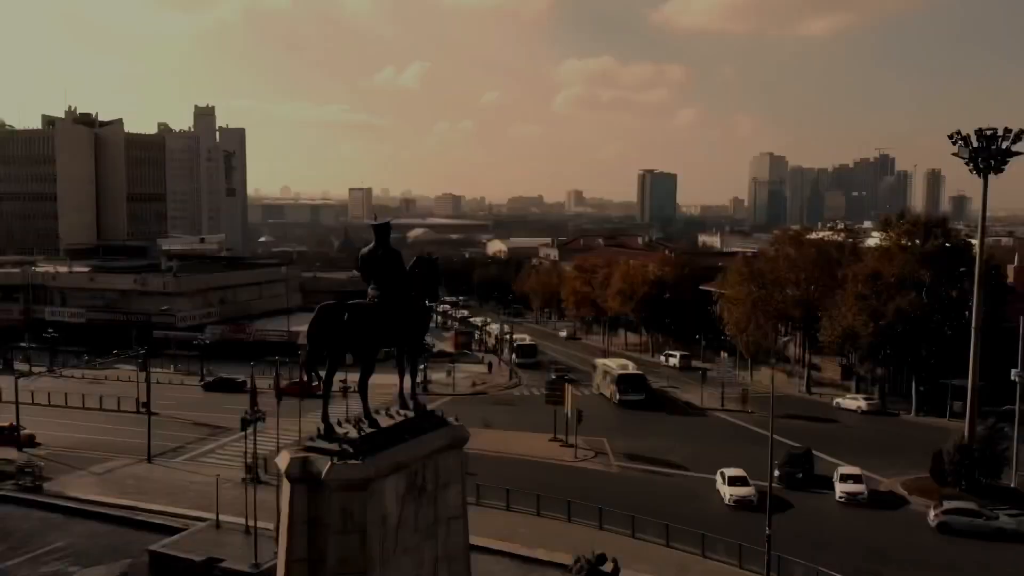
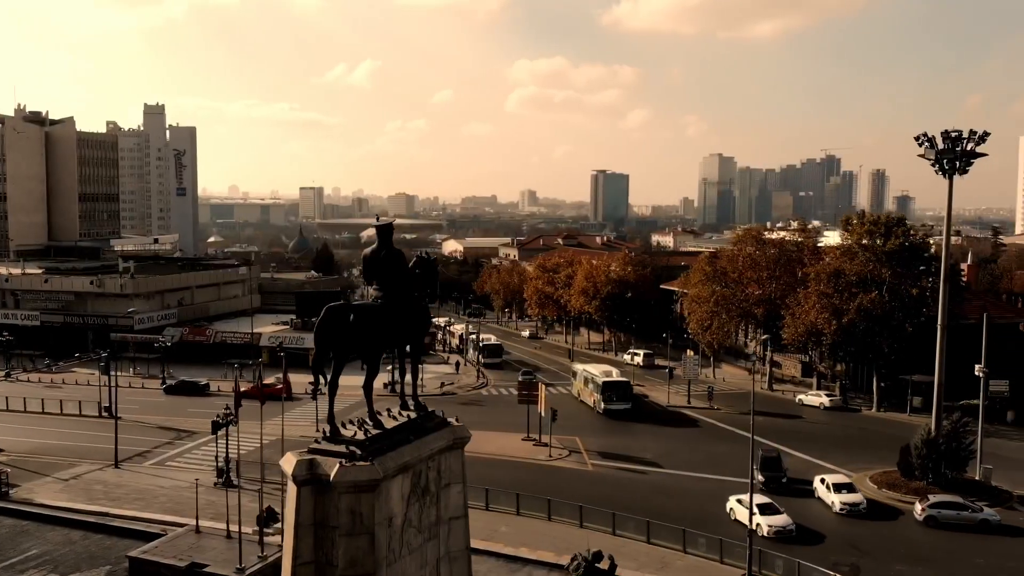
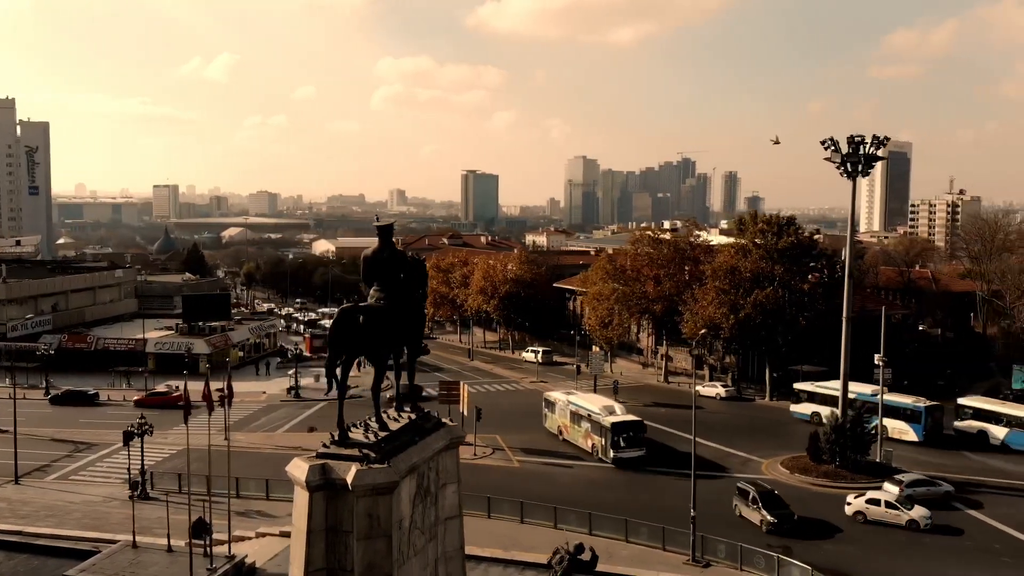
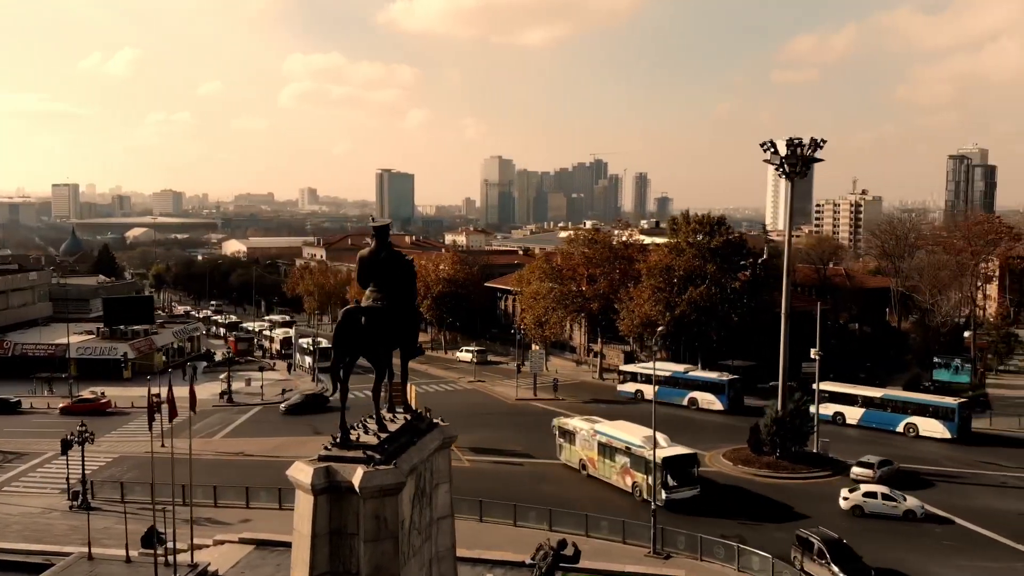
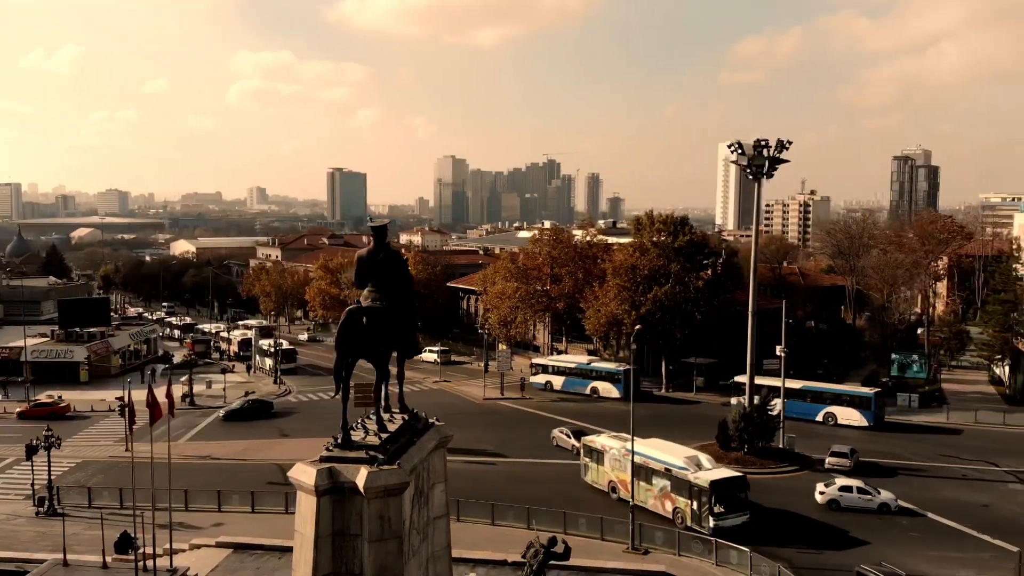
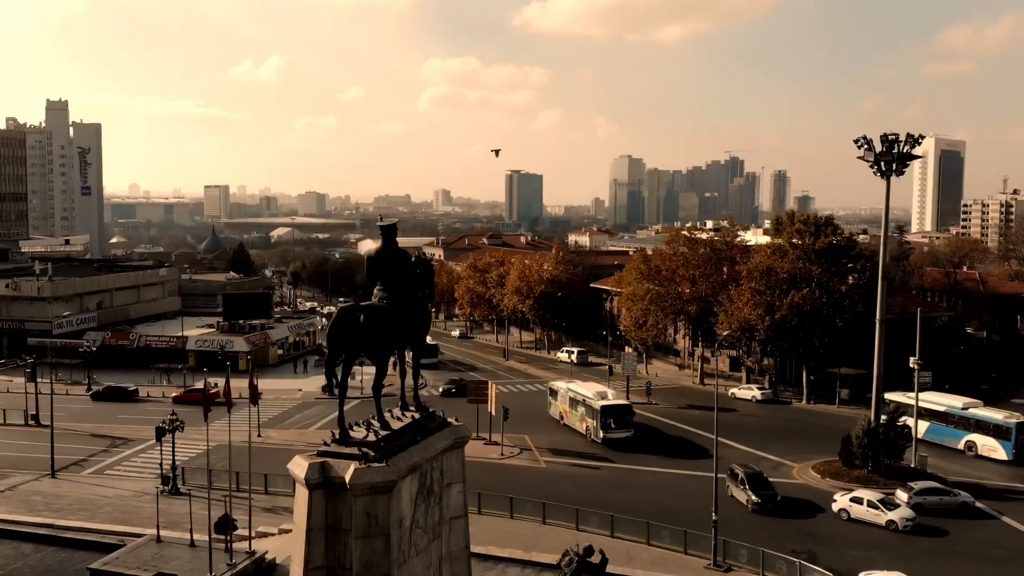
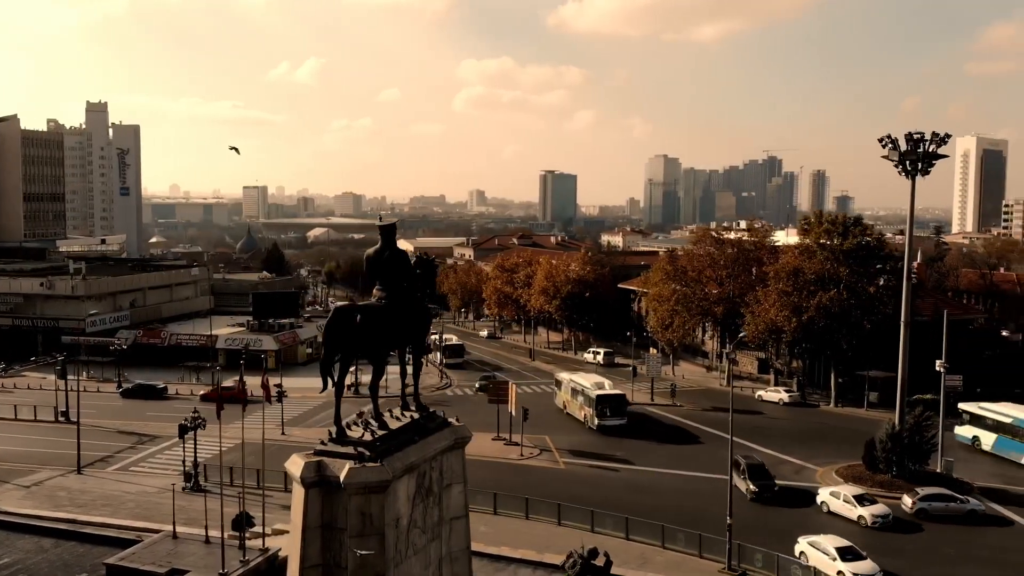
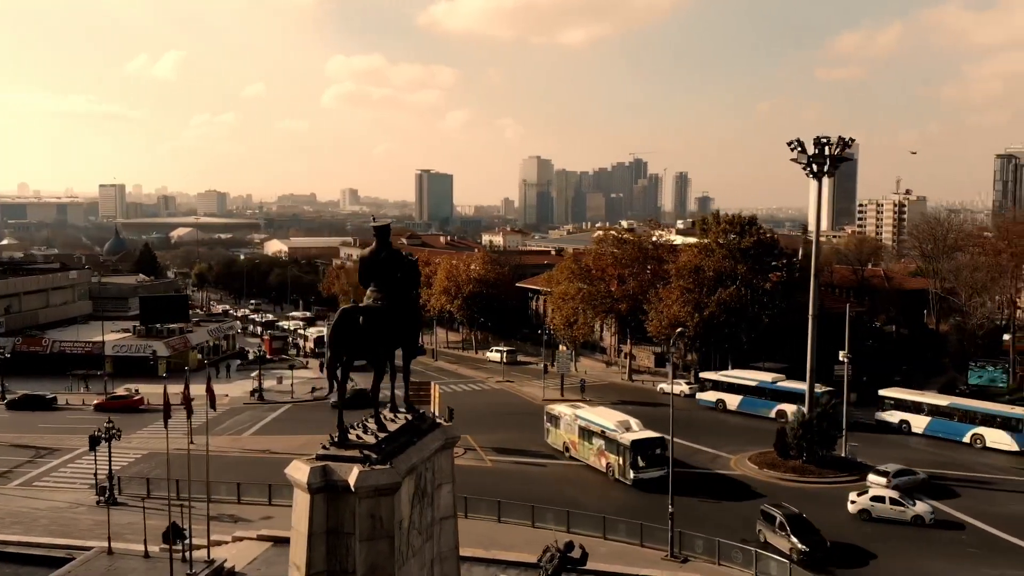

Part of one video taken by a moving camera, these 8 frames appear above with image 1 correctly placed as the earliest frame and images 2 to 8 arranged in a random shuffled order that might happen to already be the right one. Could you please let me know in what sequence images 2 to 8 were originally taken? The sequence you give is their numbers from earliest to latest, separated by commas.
2, 7, 6, 3, 8, 4, 5
